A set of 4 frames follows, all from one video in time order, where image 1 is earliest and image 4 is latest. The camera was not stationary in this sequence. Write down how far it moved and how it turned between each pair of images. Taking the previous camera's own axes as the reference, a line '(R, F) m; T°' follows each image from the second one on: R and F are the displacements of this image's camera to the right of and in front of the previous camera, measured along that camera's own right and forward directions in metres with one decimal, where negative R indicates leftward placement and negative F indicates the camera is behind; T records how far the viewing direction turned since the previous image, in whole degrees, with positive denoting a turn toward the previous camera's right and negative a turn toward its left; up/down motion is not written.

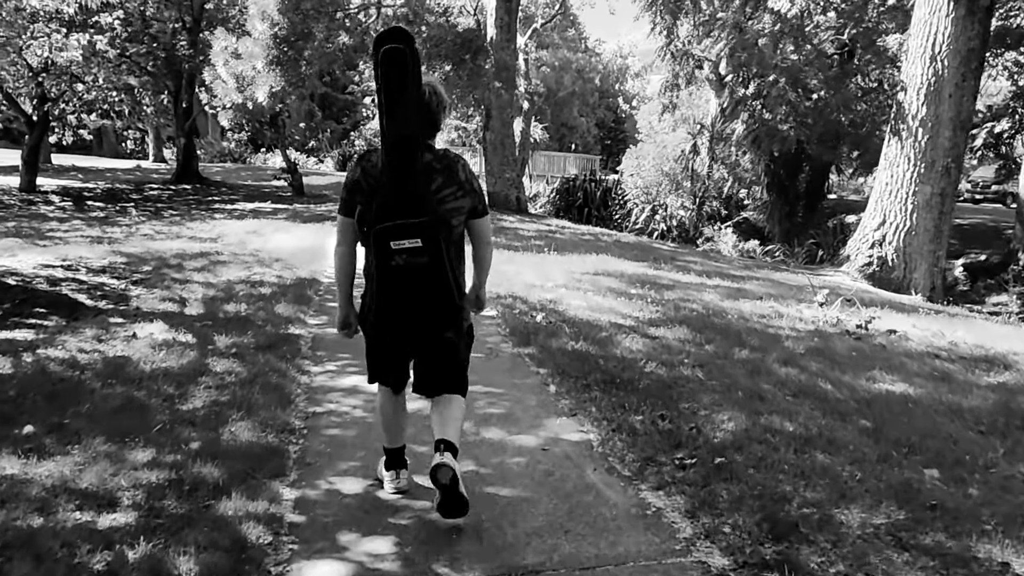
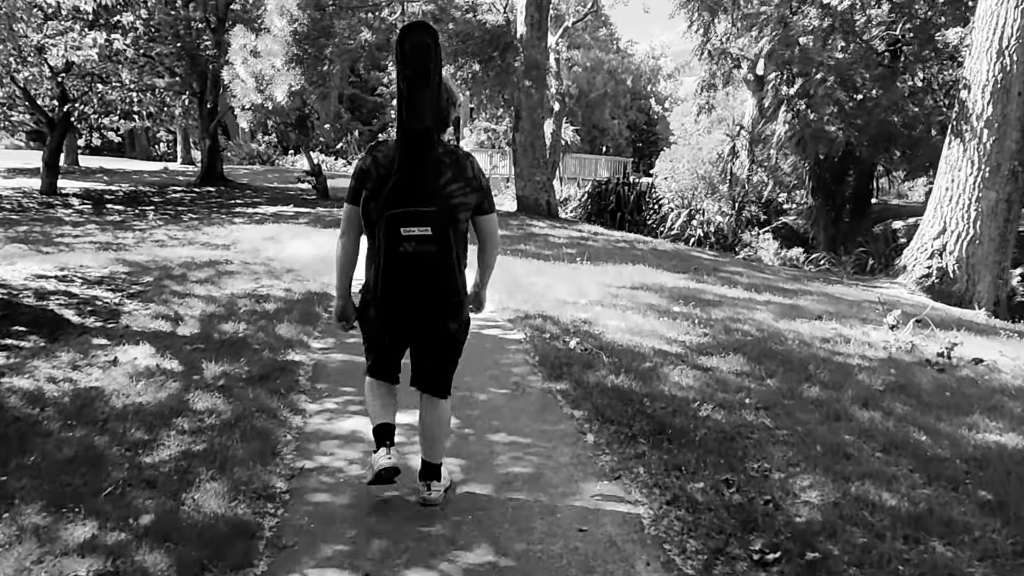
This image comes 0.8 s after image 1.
(0.0, +0.7) m; -2°
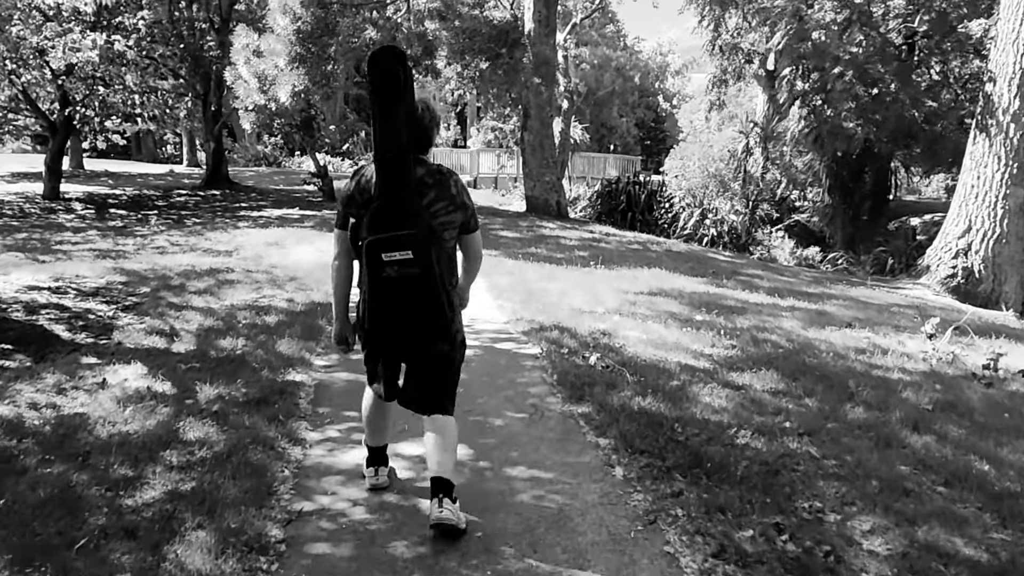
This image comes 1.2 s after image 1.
(0.0, +0.3) m; -1°
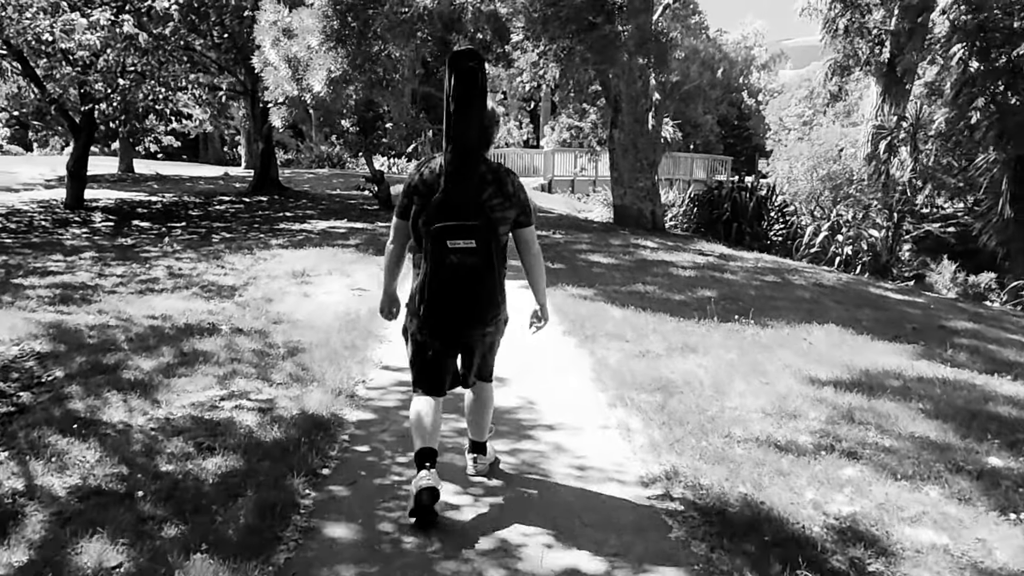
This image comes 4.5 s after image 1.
(-0.3, +2.9) m; -5°
